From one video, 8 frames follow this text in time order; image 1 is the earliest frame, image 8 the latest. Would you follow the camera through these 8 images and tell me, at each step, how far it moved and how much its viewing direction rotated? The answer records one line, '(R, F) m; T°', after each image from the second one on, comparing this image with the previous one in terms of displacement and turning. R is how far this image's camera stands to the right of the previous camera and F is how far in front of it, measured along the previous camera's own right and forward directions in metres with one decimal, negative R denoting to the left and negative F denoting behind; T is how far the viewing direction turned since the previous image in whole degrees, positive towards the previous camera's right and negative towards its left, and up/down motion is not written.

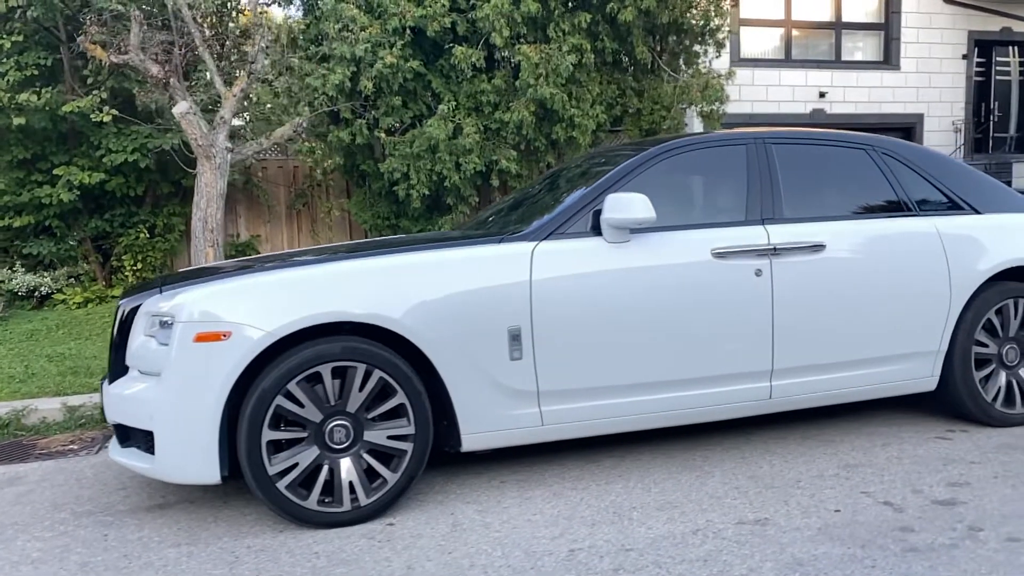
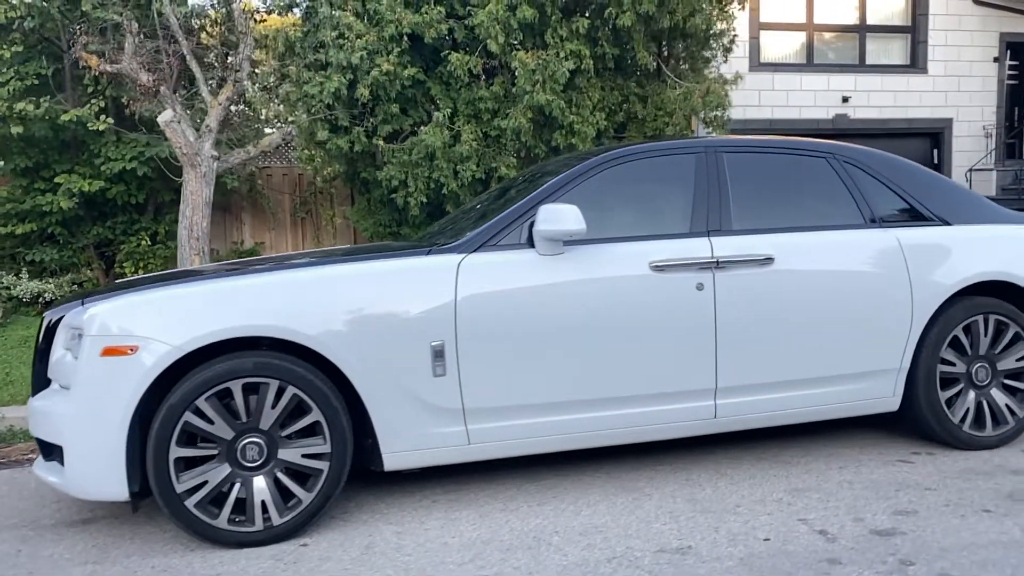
(+0.5, +0.1) m; -3°
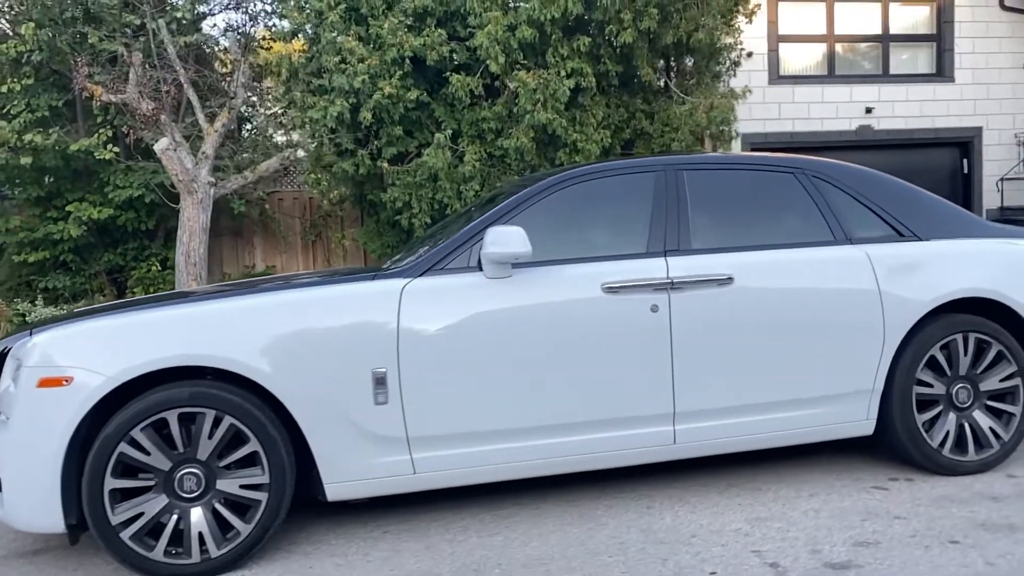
(+0.5, +0.1) m; -3°
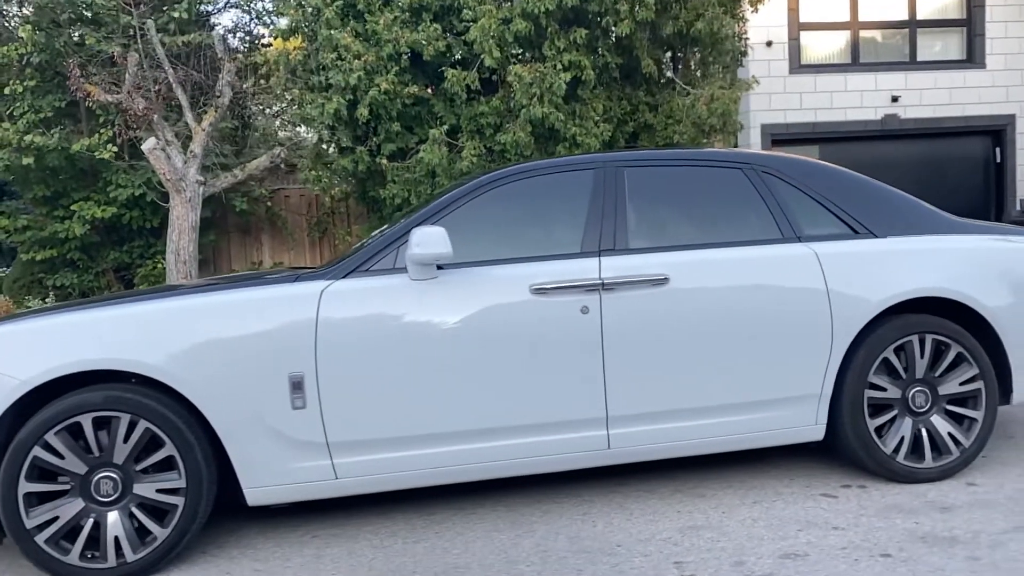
(+0.6, +0.1) m; -3°
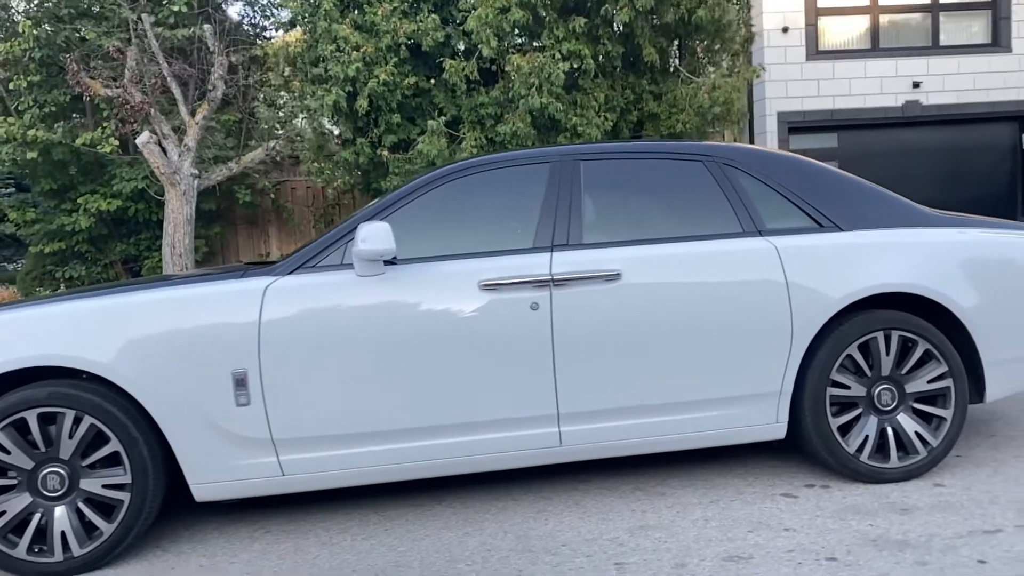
(+0.4, +0.1) m; -2°
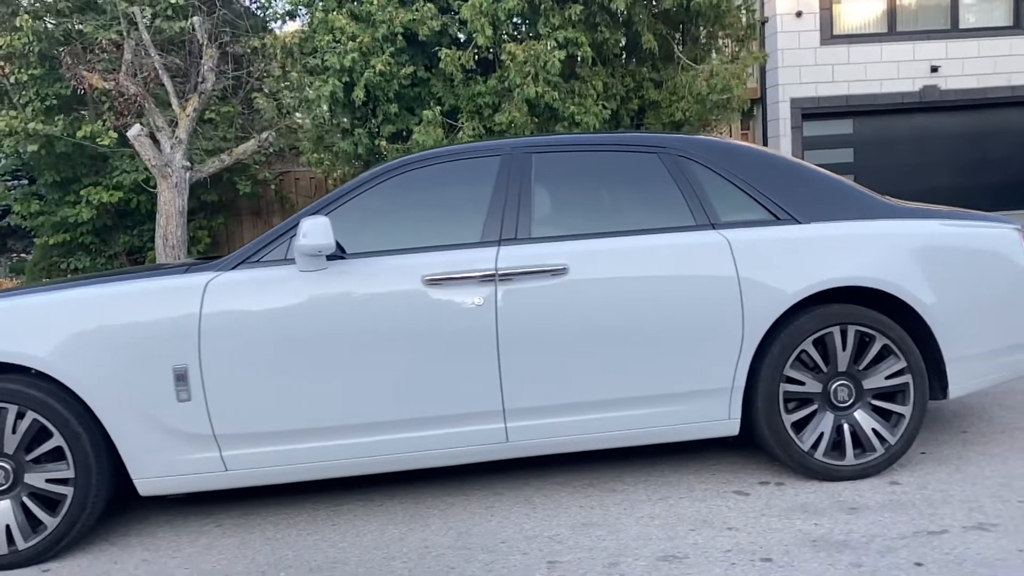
(+0.4, 0.0) m; -2°
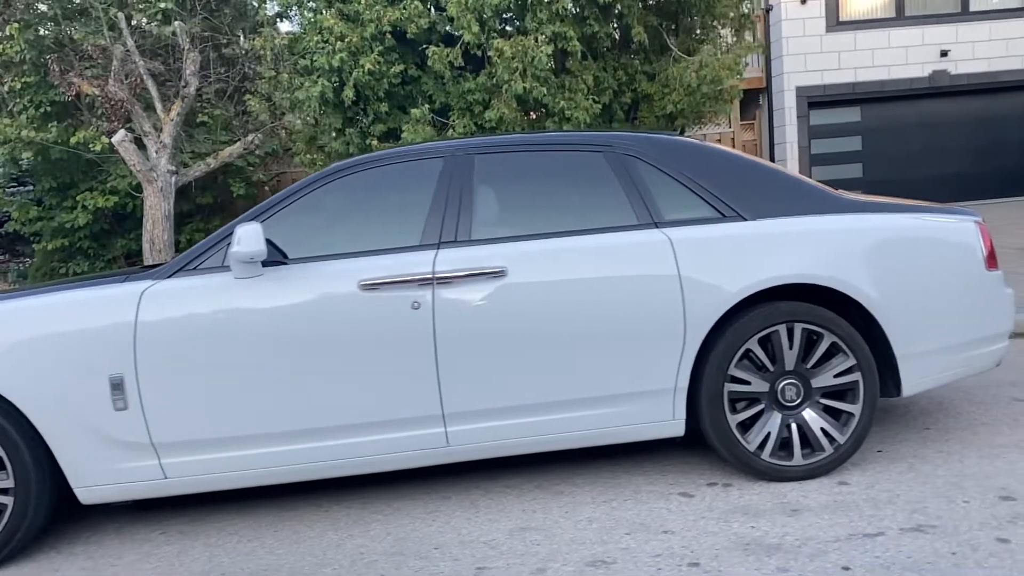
(+0.4, 0.0) m; -2°
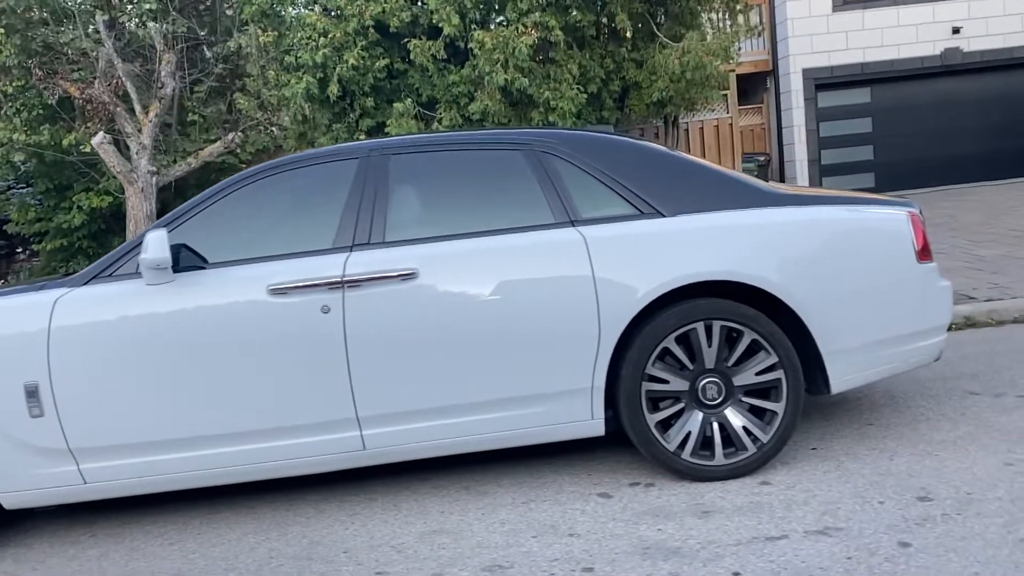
(+0.6, 0.0) m; -2°
